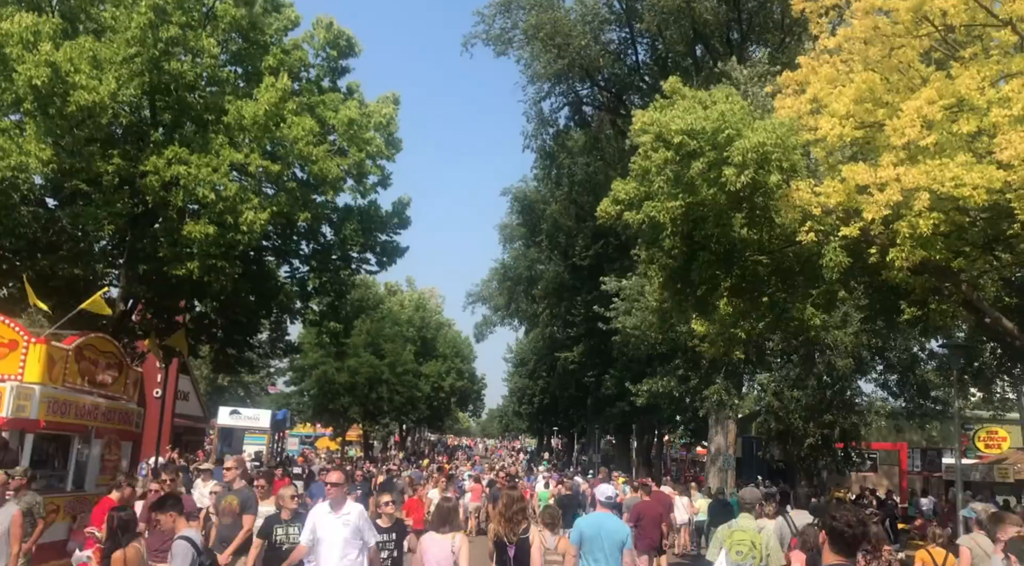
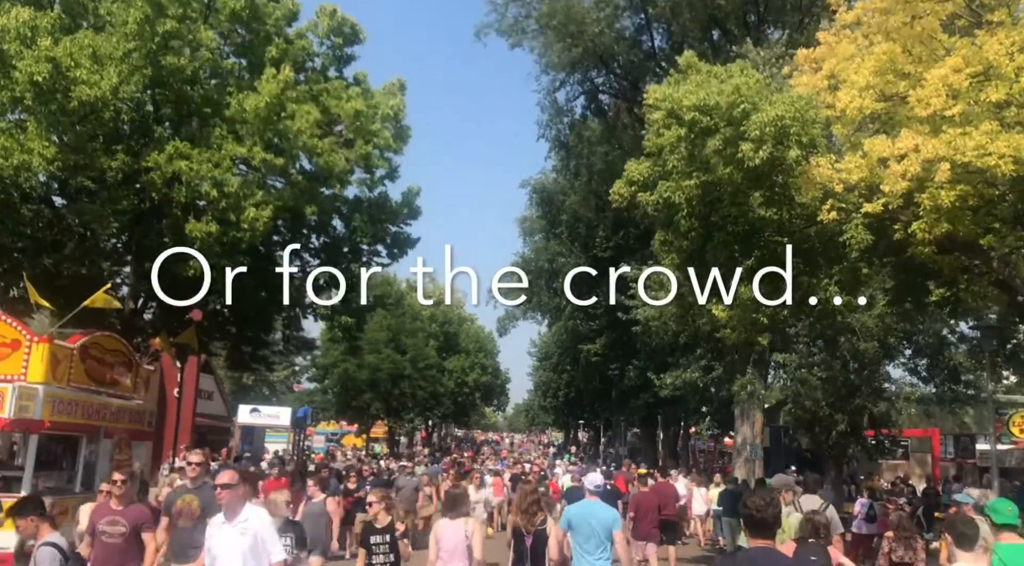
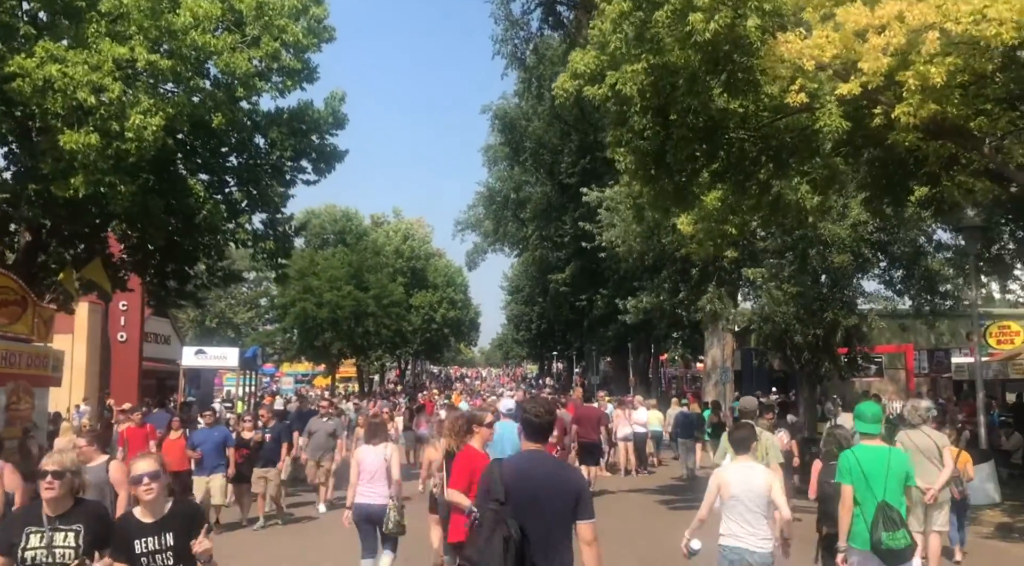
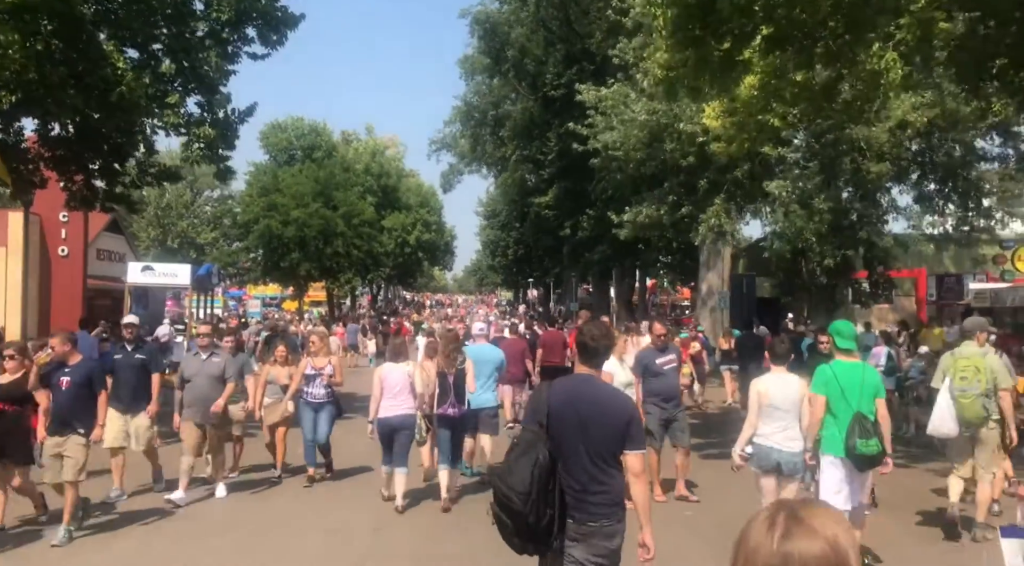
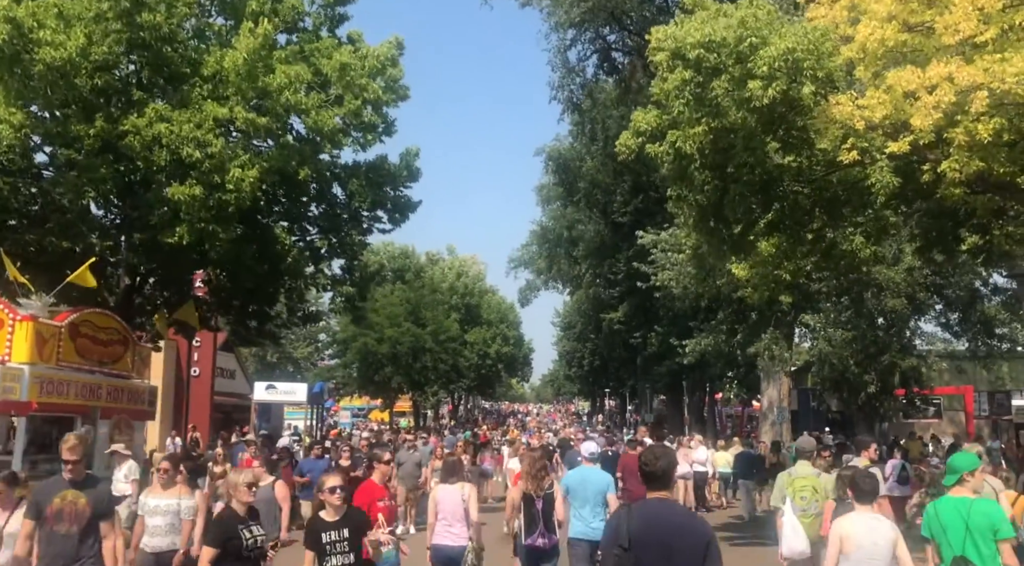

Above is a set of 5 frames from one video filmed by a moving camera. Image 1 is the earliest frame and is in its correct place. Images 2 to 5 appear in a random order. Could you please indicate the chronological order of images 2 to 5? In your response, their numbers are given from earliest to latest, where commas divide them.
2, 5, 3, 4
